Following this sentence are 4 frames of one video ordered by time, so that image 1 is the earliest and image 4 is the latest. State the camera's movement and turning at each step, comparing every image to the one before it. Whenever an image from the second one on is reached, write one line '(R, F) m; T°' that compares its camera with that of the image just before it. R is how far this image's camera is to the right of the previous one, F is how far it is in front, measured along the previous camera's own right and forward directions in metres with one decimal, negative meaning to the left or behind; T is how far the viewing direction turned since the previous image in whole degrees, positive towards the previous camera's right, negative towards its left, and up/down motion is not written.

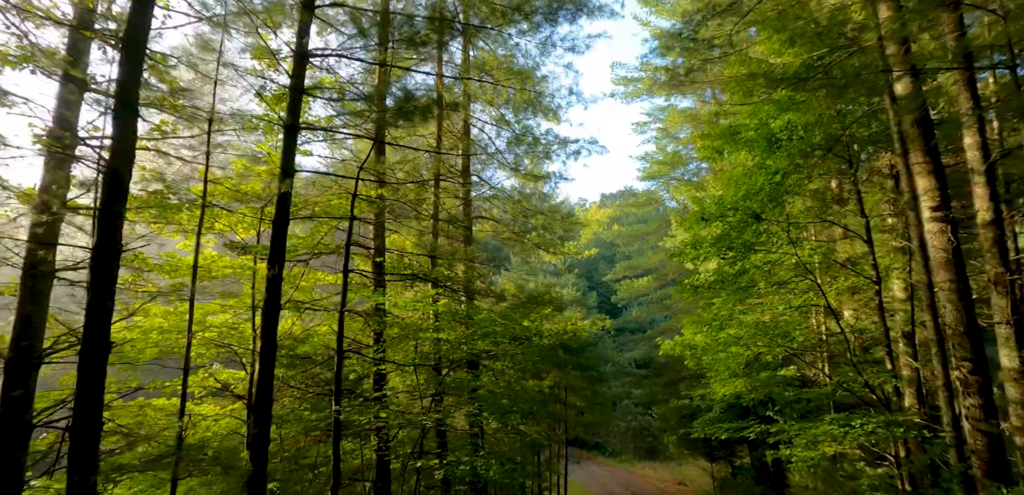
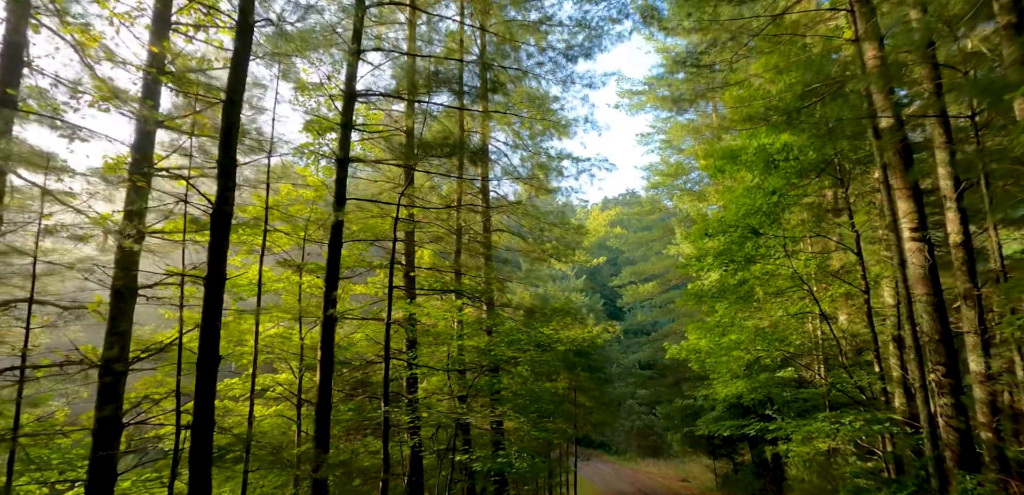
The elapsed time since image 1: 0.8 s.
(-0.3, -0.8) m; 0°
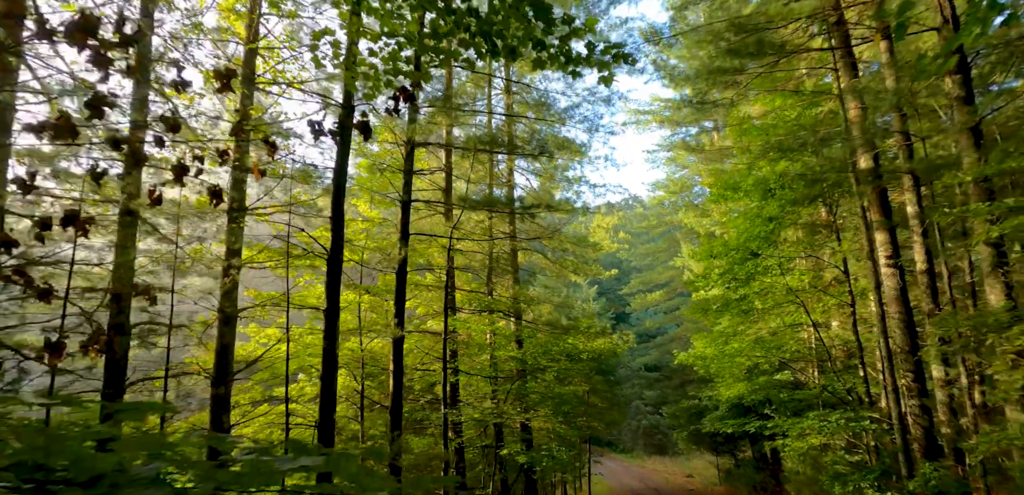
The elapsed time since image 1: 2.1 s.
(-0.5, -1.3) m; 0°
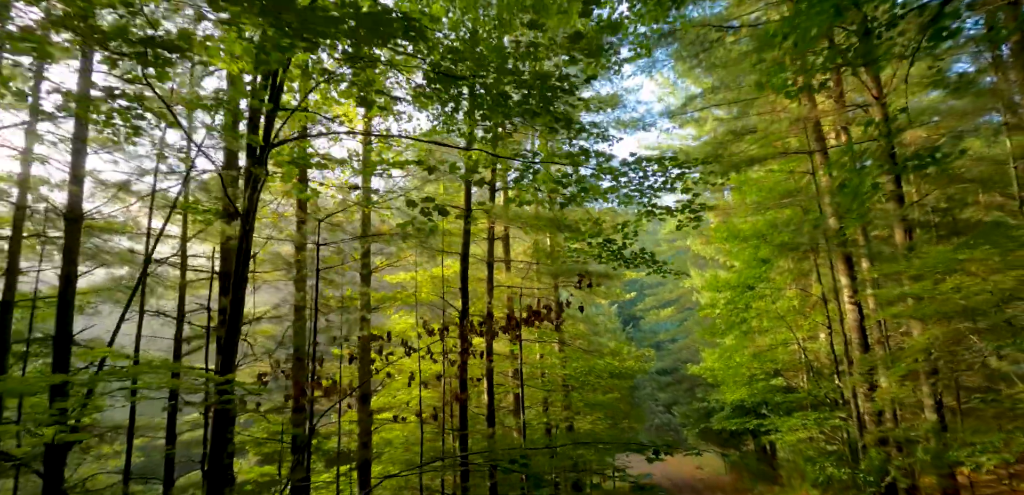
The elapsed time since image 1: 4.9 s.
(-0.9, -2.8) m; 0°
